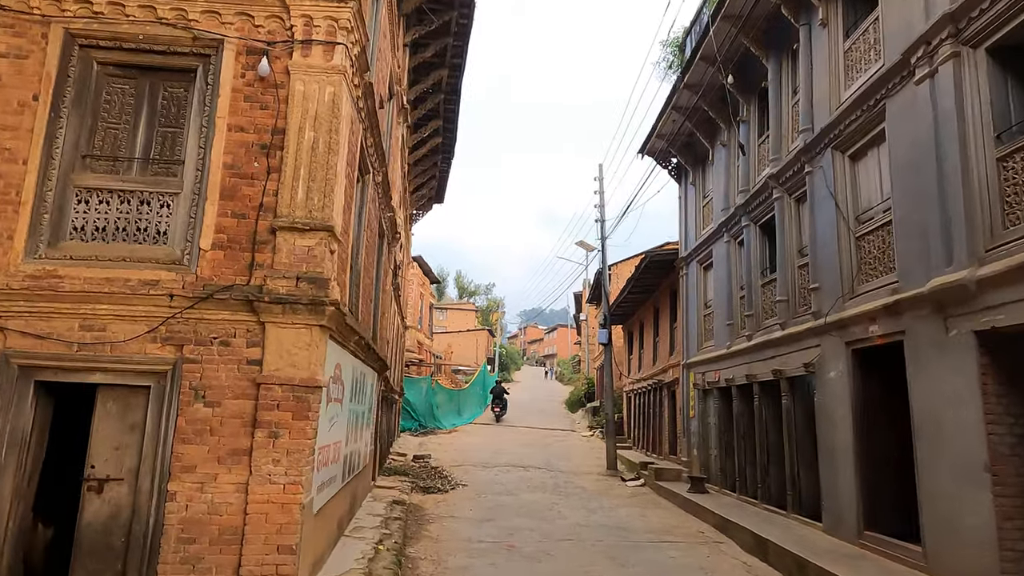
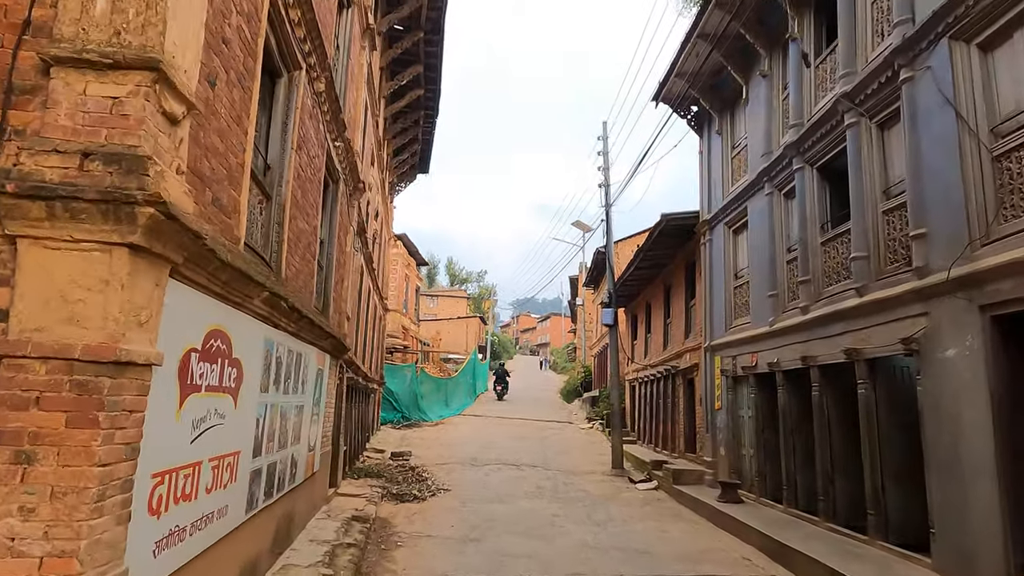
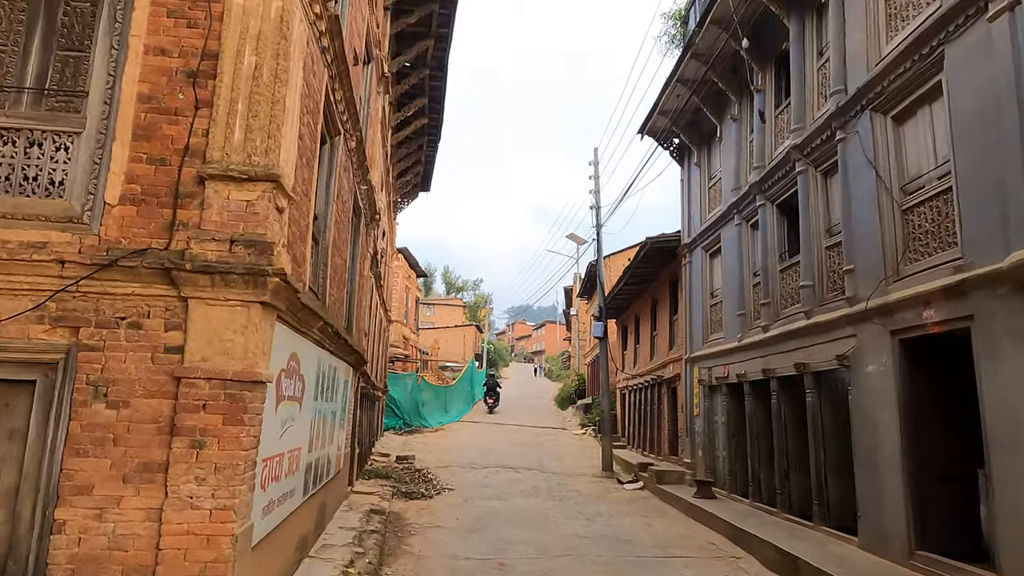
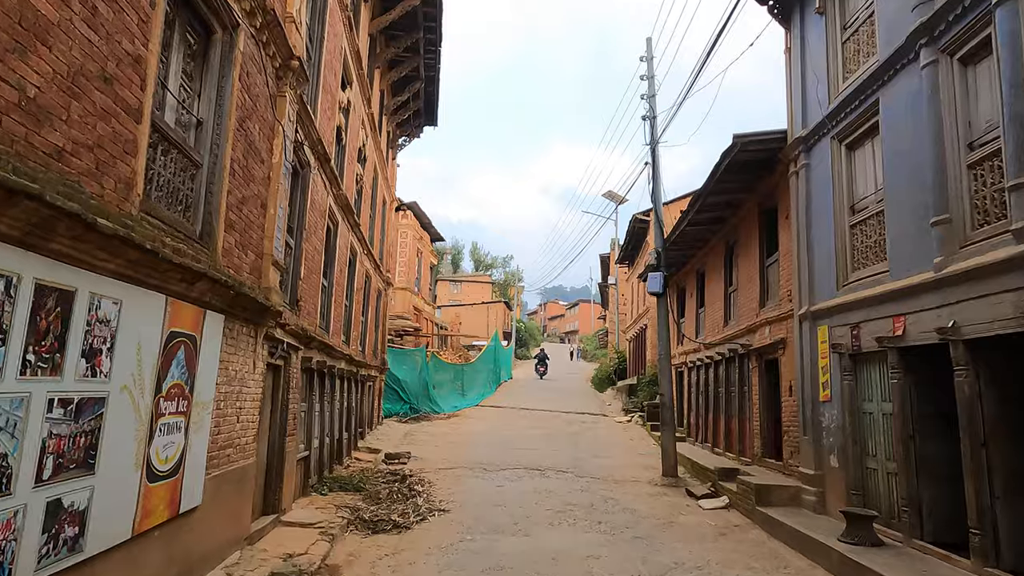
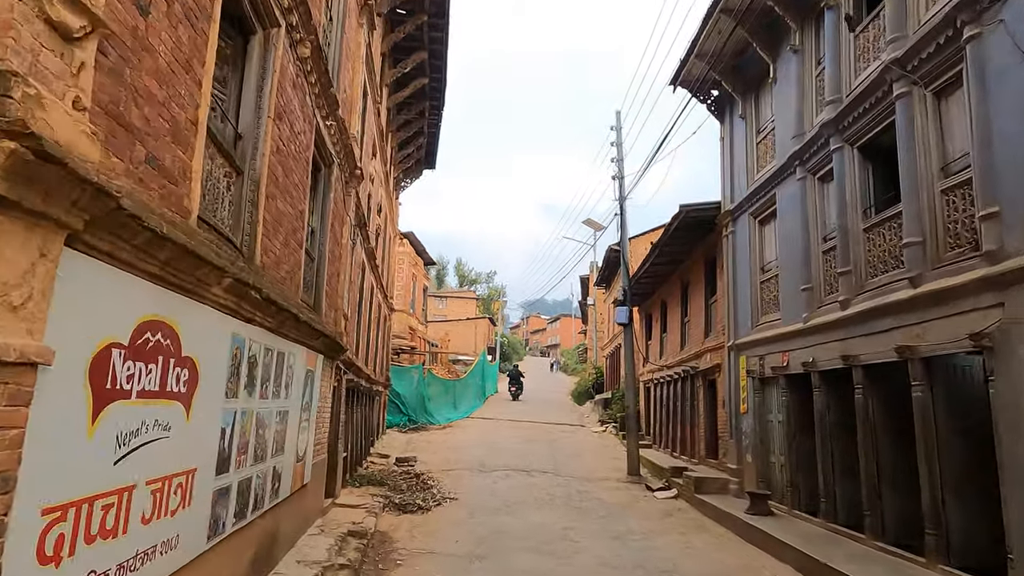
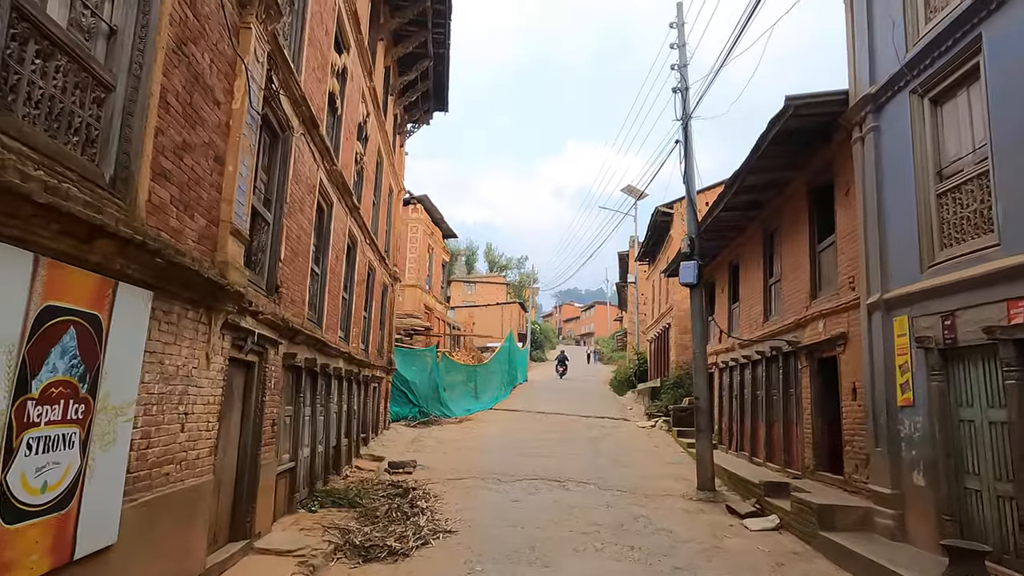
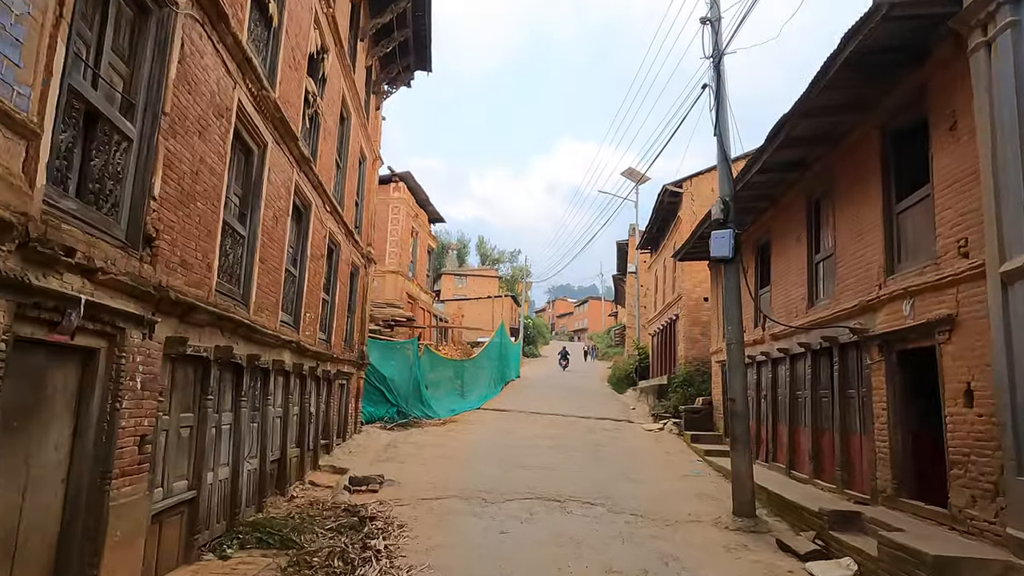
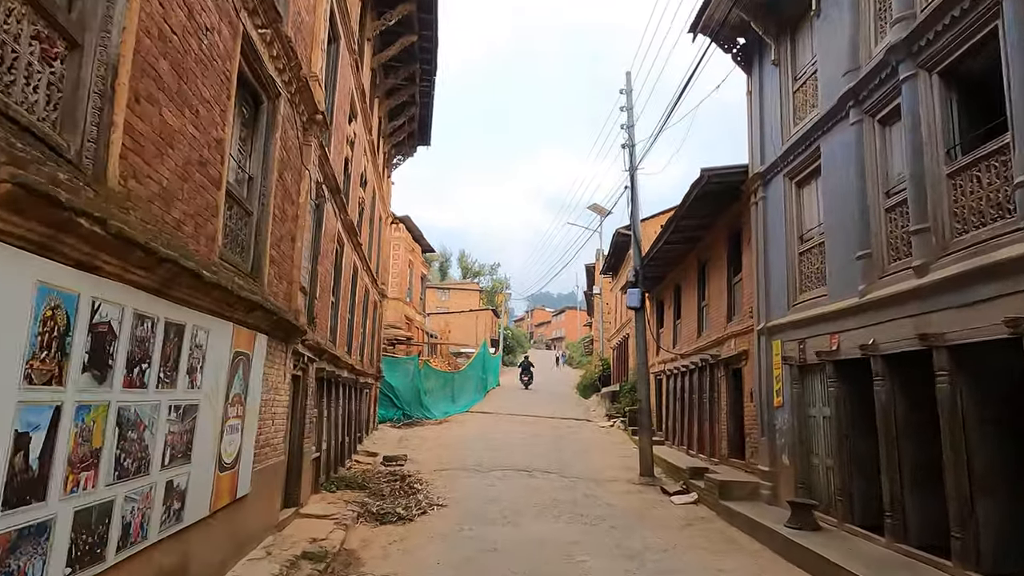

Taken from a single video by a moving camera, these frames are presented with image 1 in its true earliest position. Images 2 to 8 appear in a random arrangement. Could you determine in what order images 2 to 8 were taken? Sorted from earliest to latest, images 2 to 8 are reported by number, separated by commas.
3, 2, 5, 8, 4, 6, 7
